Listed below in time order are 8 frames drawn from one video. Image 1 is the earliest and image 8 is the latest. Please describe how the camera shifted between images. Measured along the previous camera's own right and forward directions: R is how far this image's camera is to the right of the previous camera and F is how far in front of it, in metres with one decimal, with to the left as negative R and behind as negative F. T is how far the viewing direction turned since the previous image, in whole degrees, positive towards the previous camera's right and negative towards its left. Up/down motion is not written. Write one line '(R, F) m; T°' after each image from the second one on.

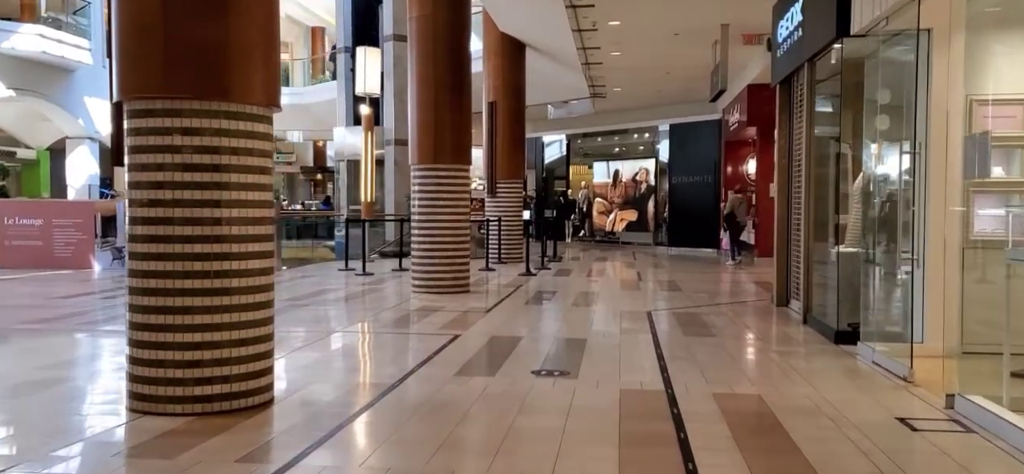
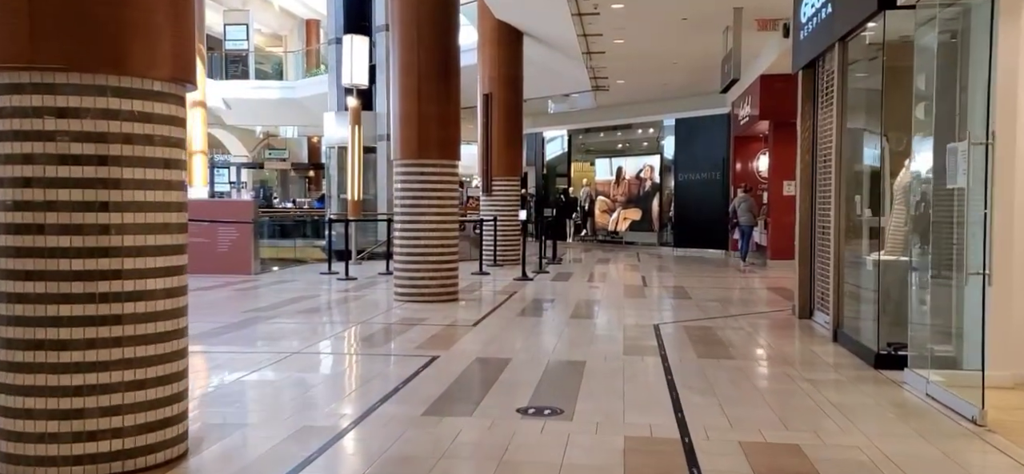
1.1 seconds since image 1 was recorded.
(+0.1, +0.9) m; 0°
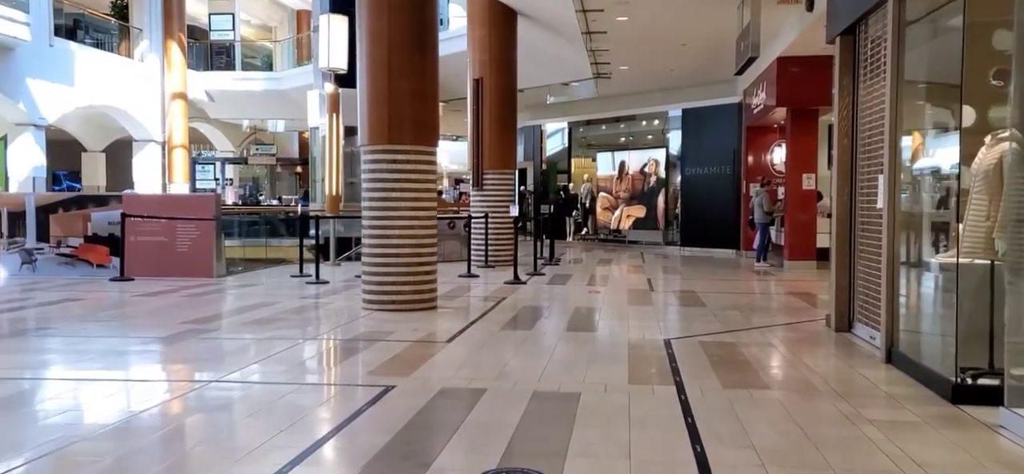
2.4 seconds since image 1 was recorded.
(+0.2, +1.2) m; 0°
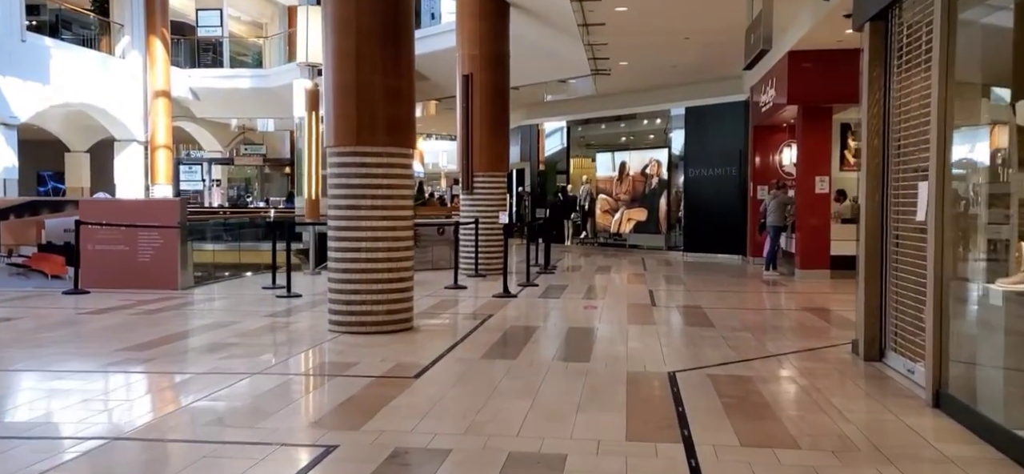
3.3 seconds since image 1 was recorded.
(+0.2, +0.8) m; 0°
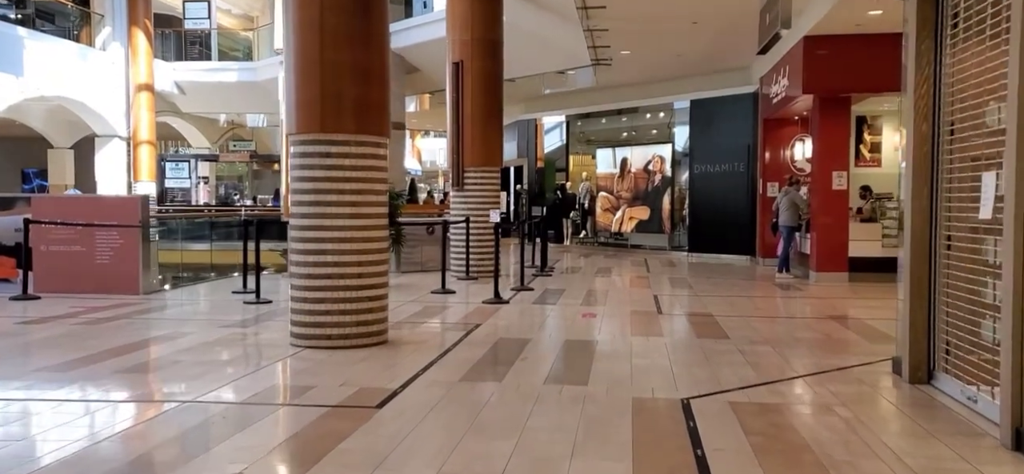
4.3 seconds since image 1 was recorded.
(+0.1, +0.8) m; 0°
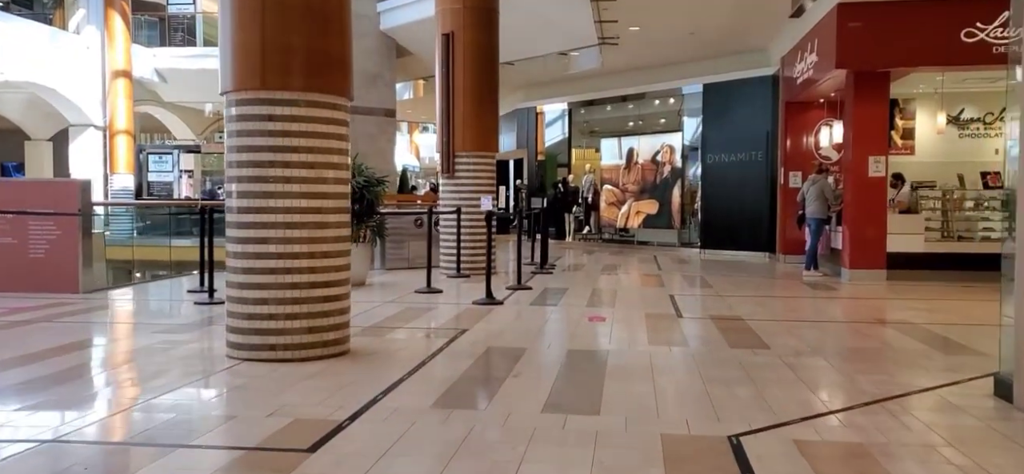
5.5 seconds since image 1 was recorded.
(+0.1, +1.2) m; 0°
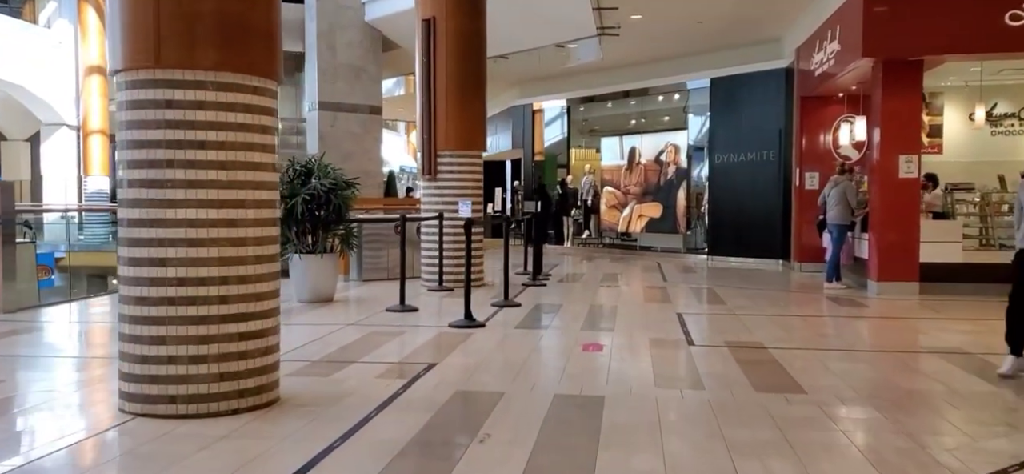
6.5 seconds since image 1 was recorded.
(+0.2, +1.0) m; 0°
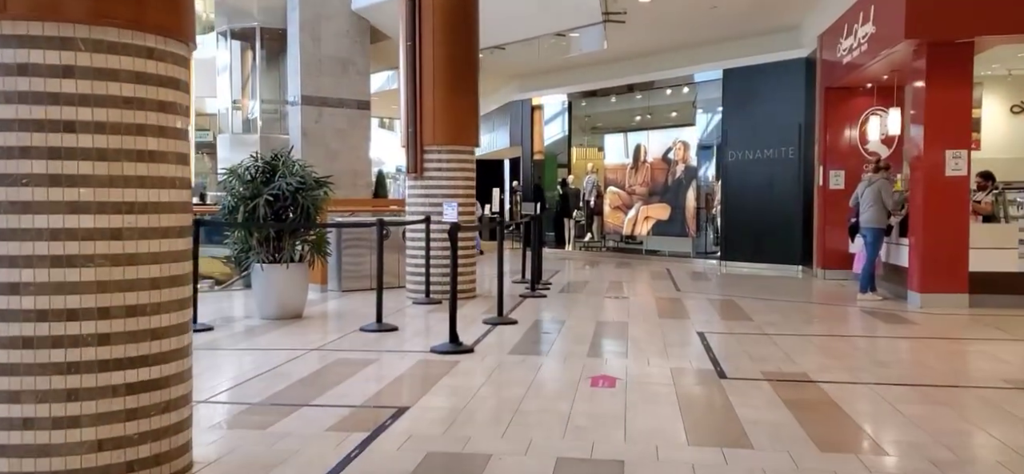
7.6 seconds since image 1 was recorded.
(0.0, +1.0) m; 0°
